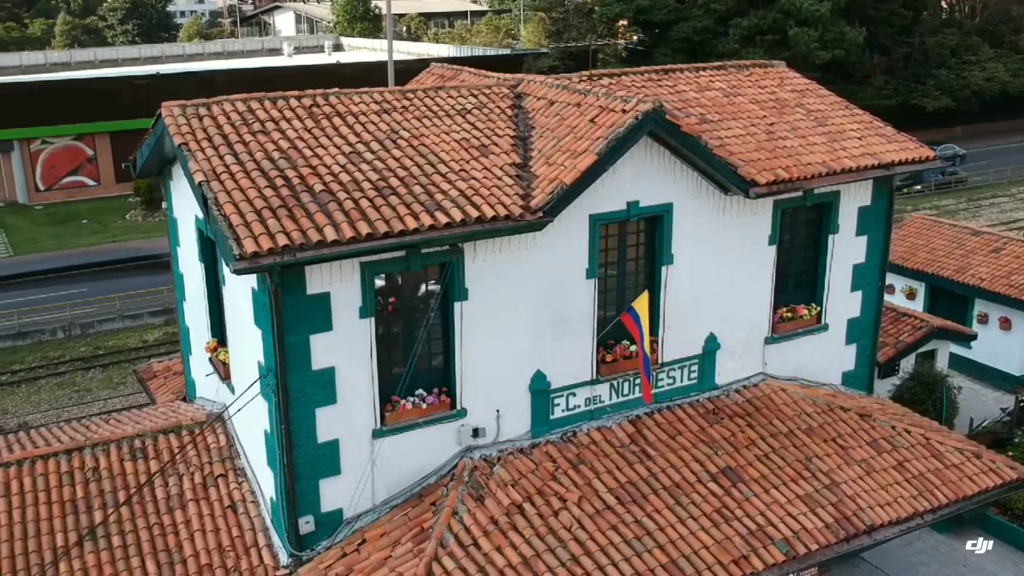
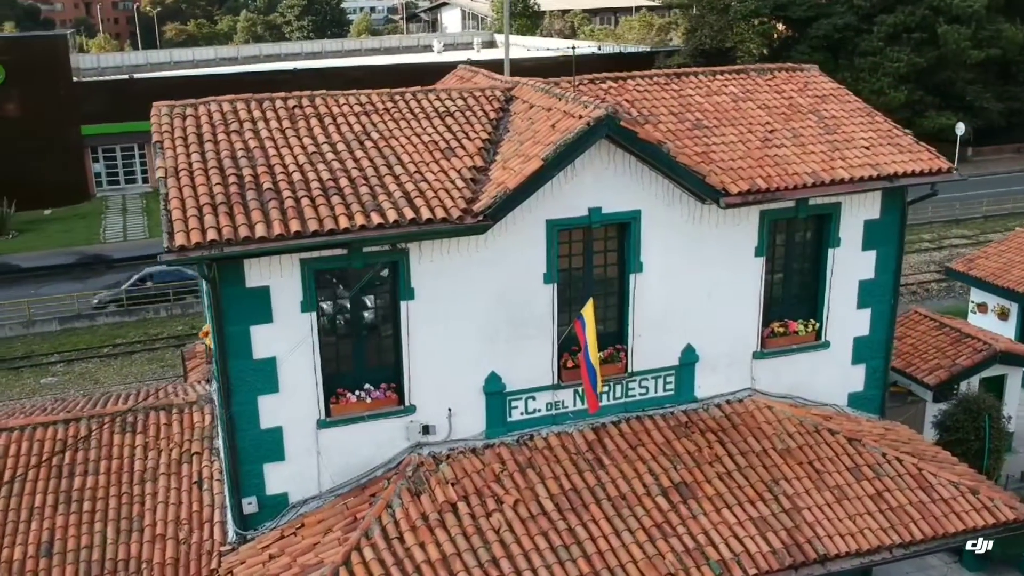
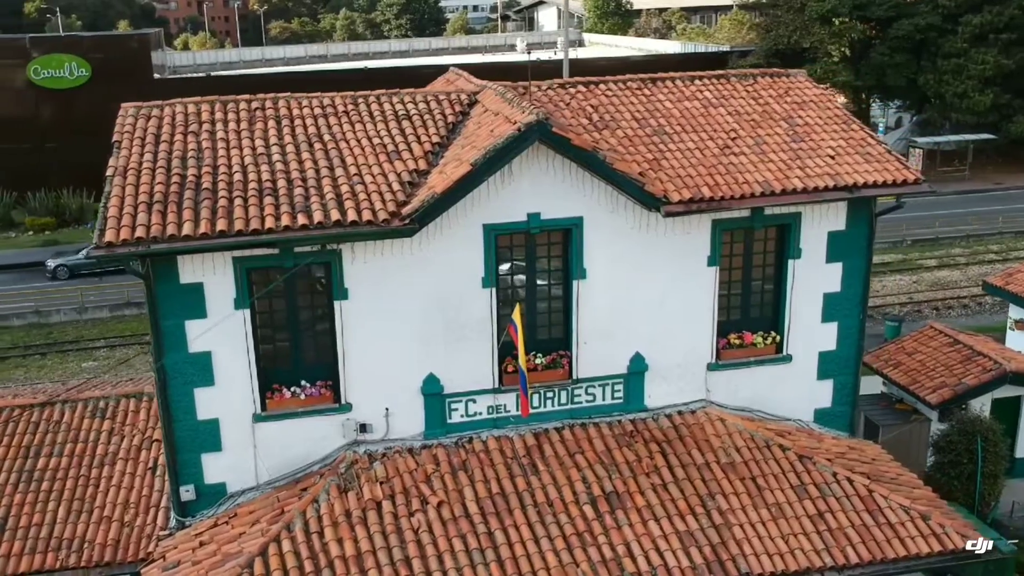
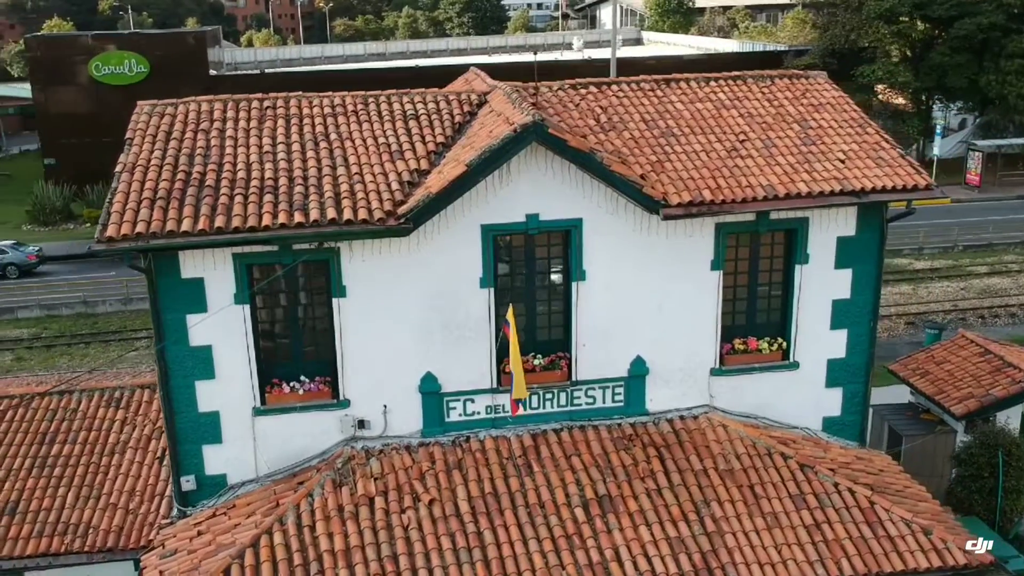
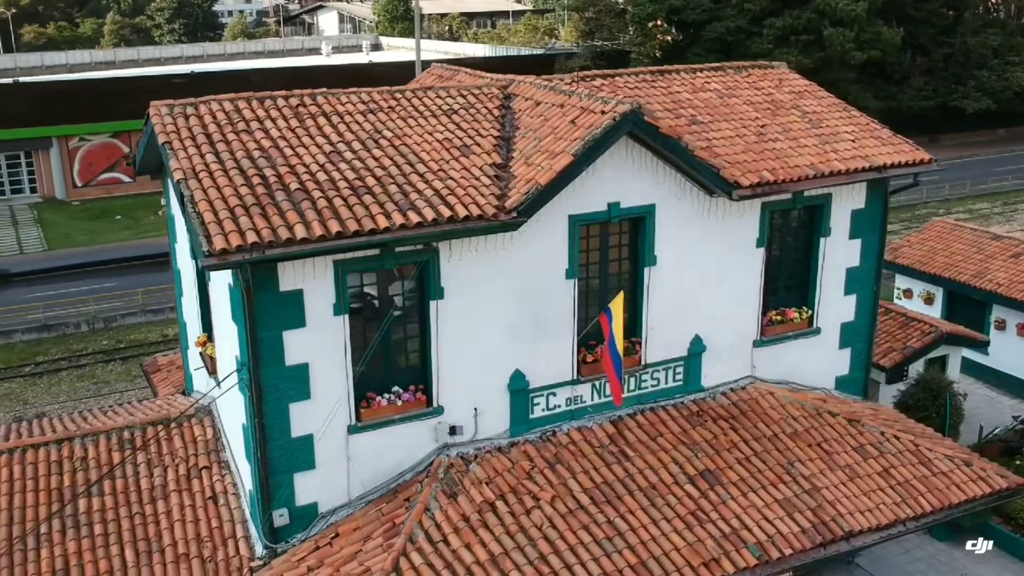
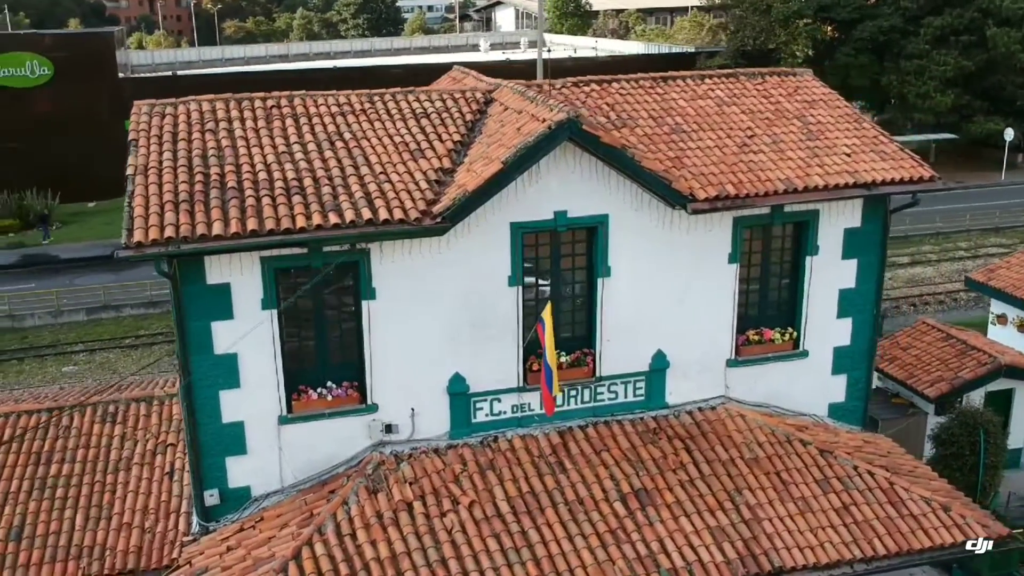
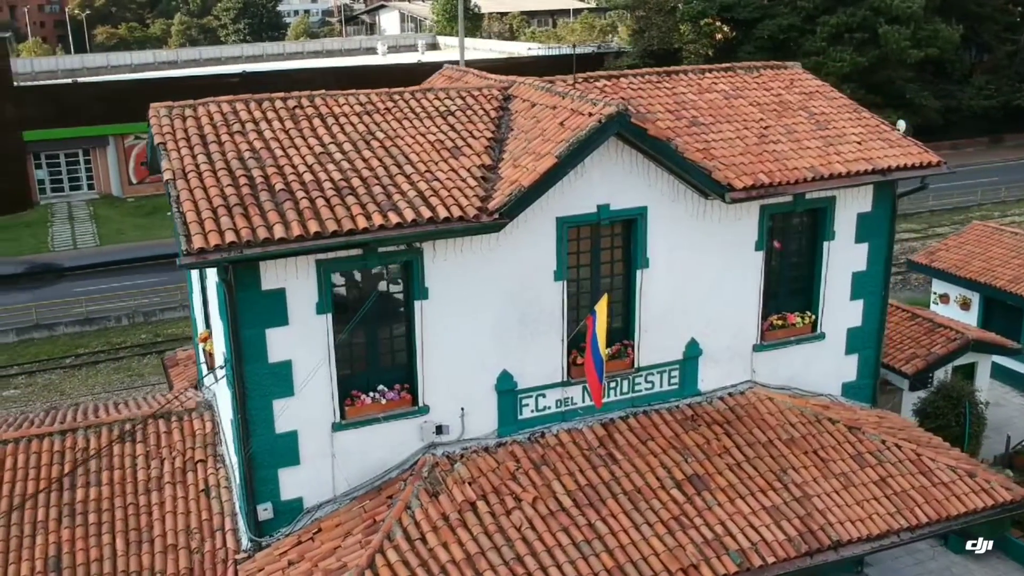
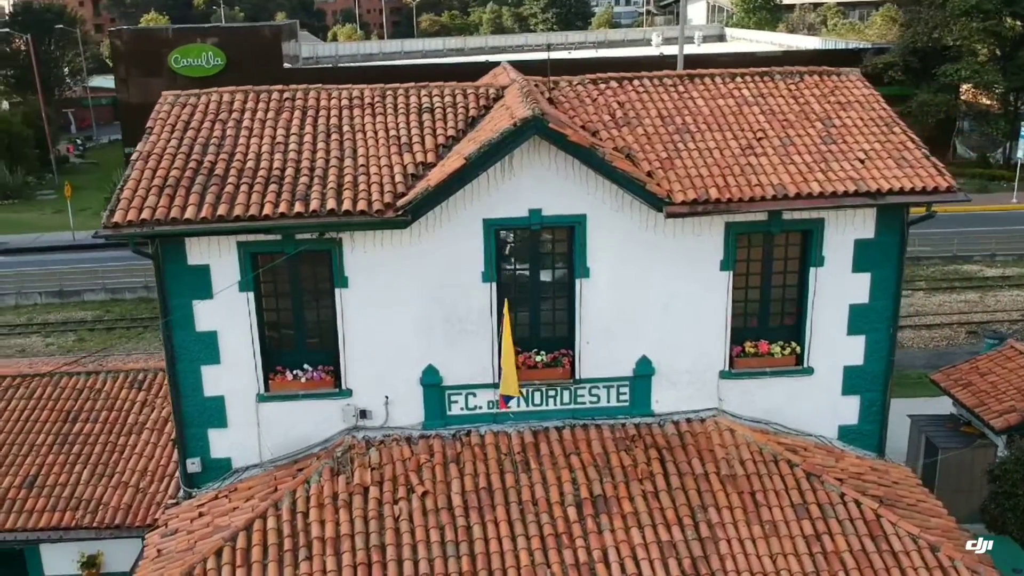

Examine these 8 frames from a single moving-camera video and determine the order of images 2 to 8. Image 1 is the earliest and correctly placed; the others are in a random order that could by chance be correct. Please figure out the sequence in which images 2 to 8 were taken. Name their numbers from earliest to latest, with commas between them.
5, 7, 2, 6, 3, 4, 8
